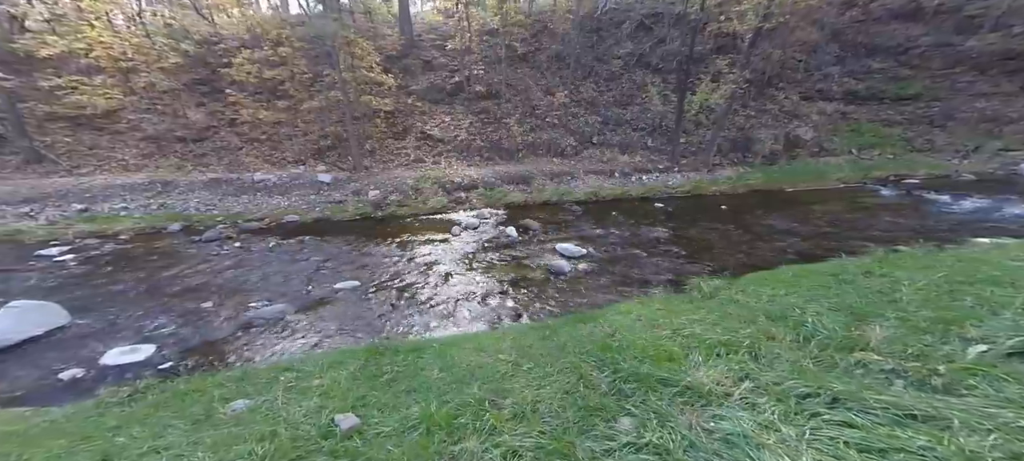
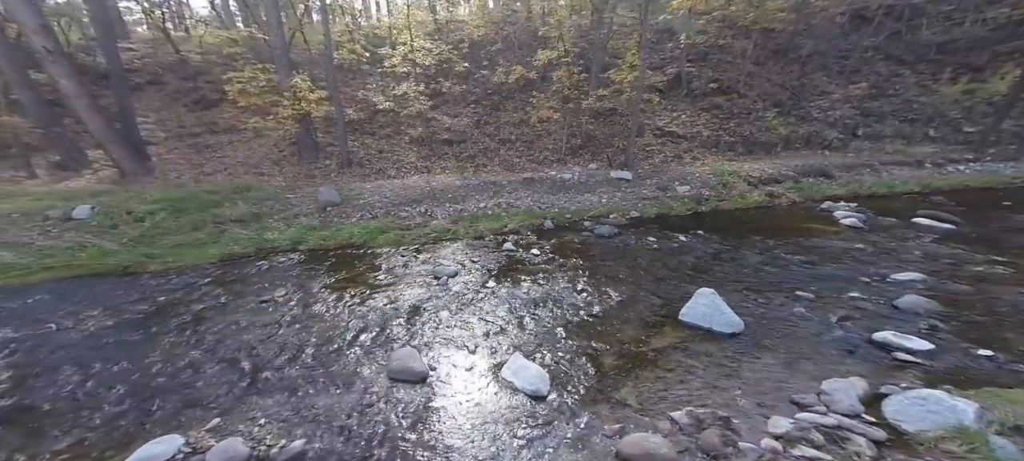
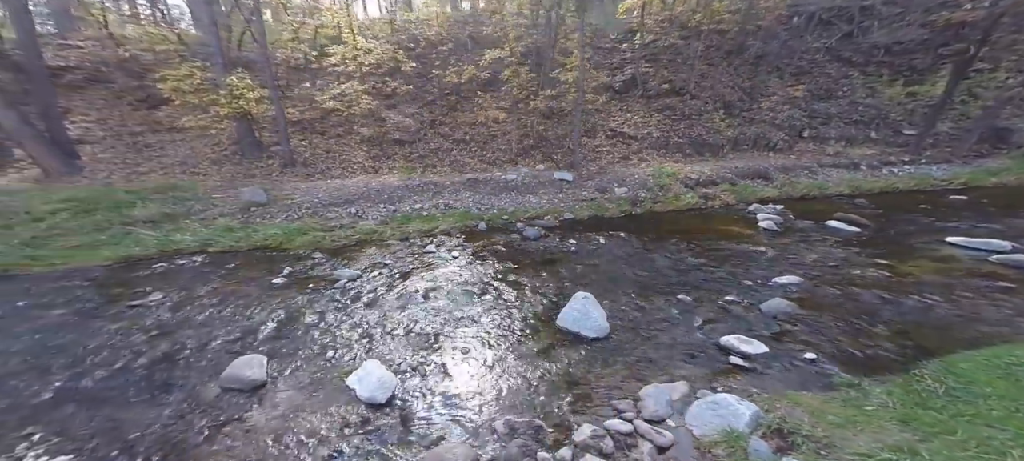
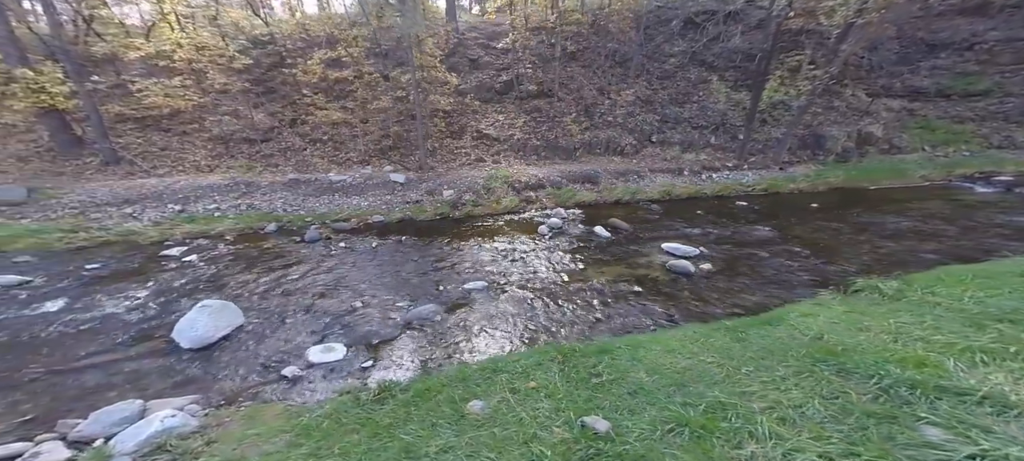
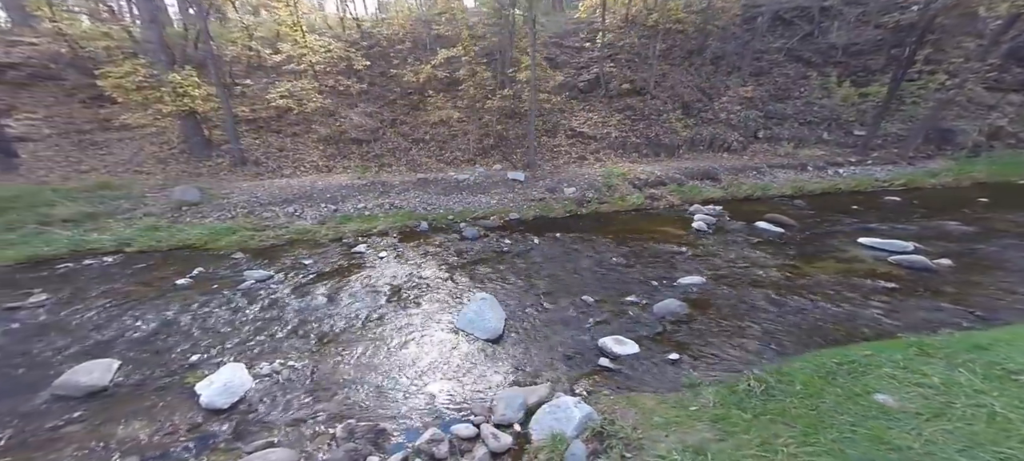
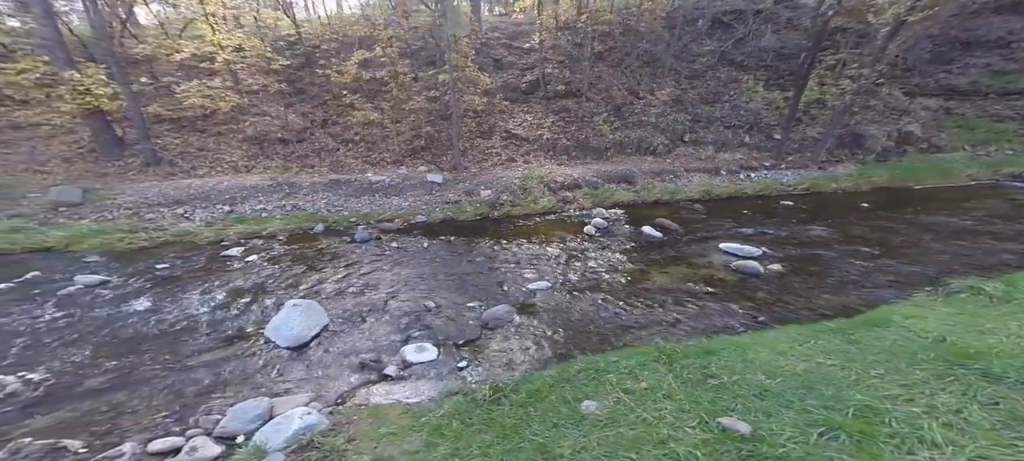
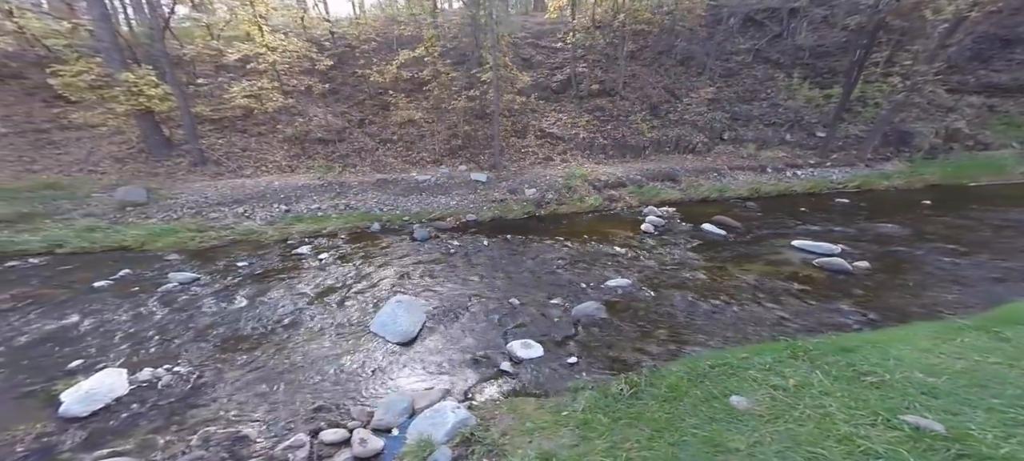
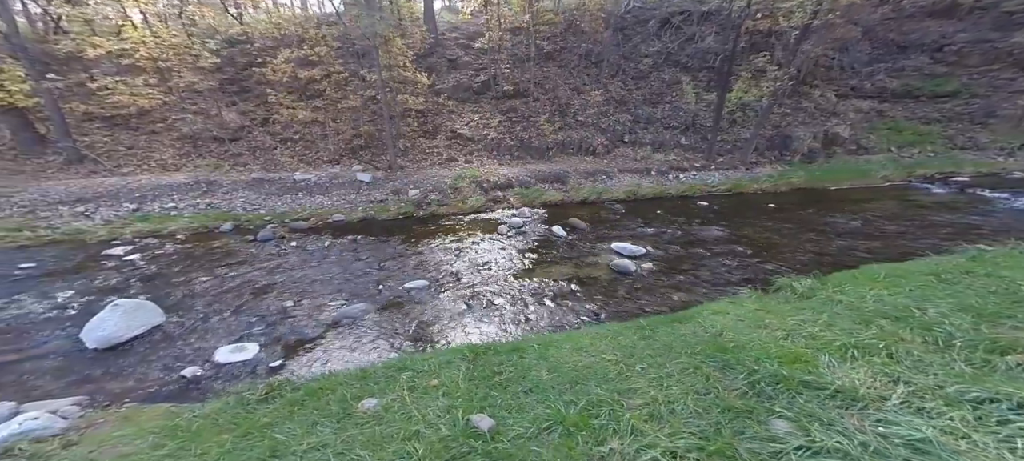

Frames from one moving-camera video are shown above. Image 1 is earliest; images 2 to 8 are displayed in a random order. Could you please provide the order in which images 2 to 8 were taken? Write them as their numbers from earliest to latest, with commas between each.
8, 4, 6, 7, 5, 3, 2
